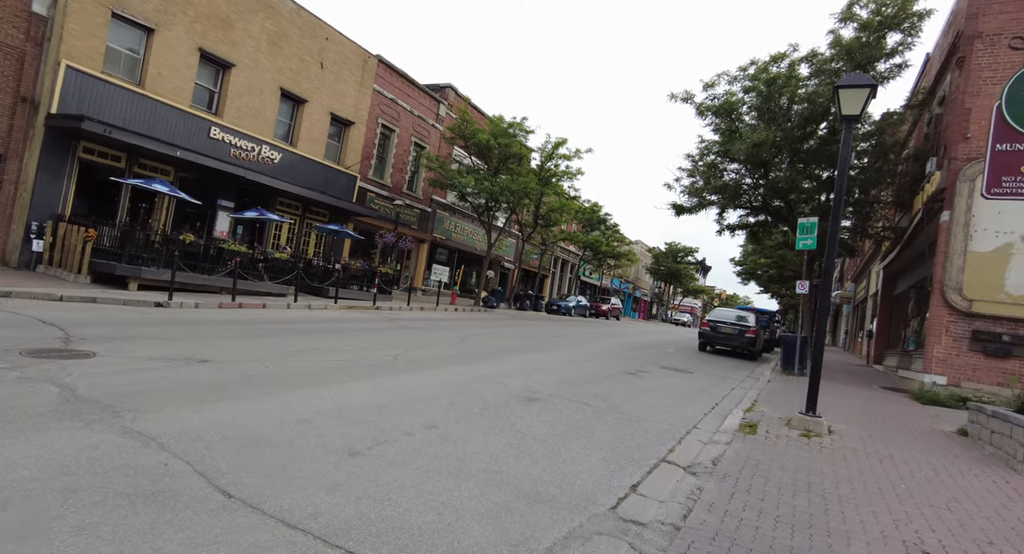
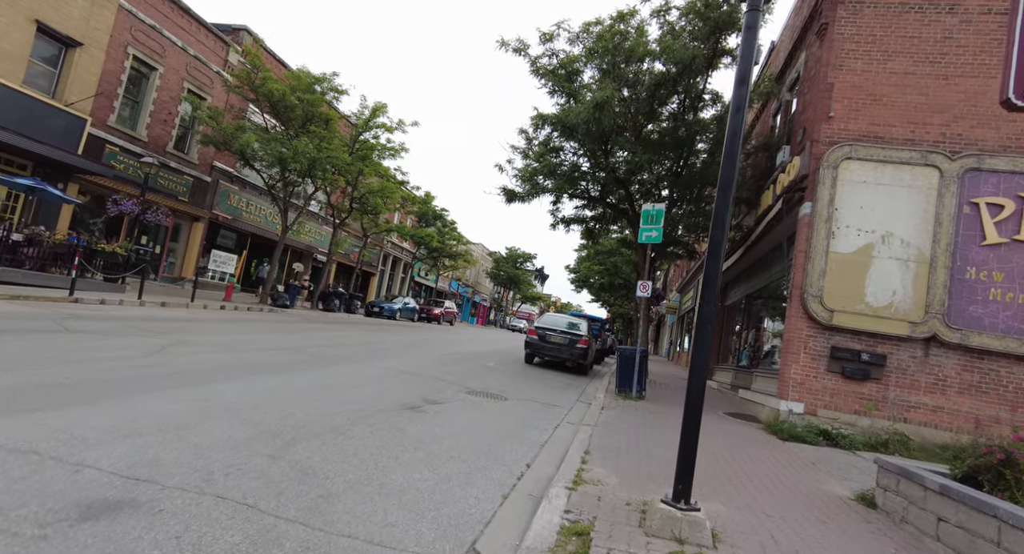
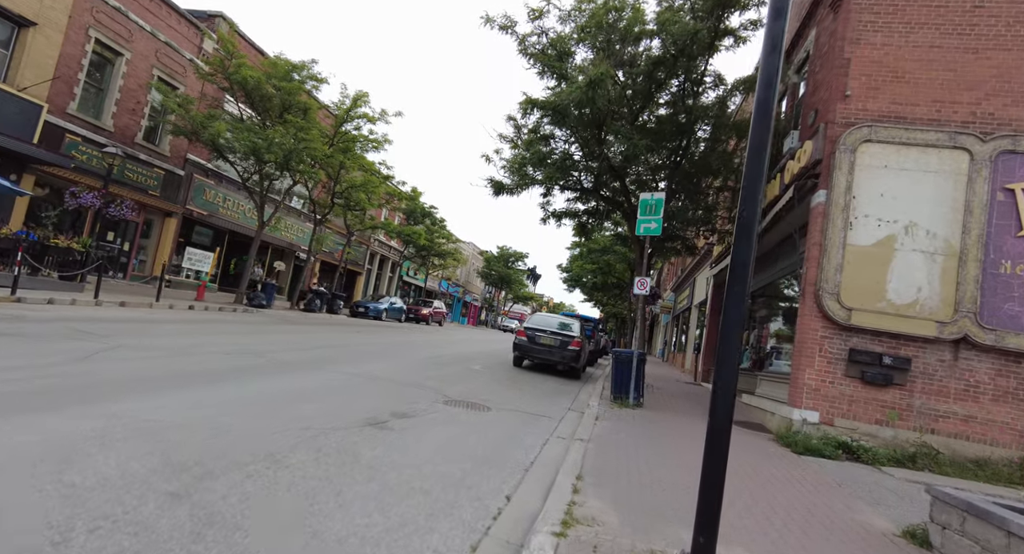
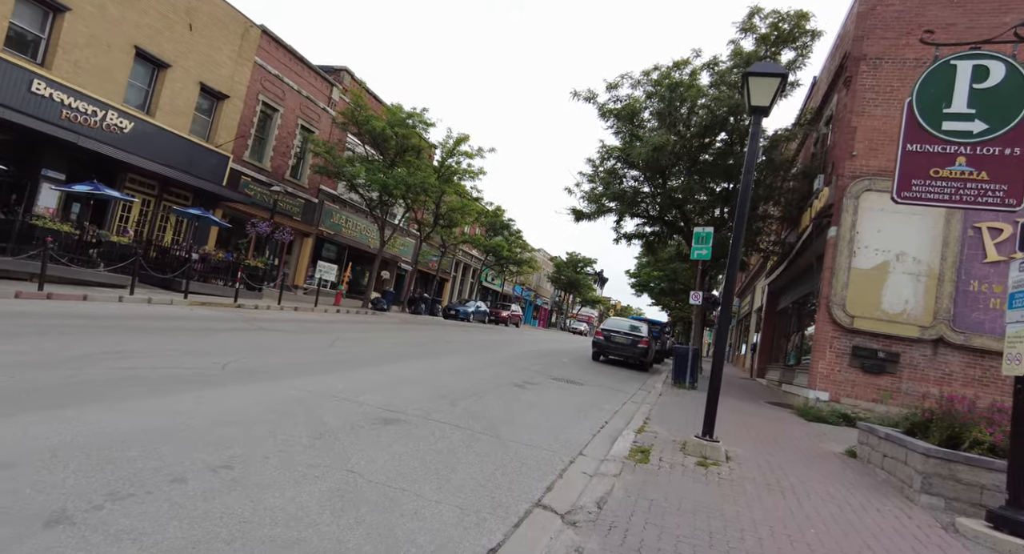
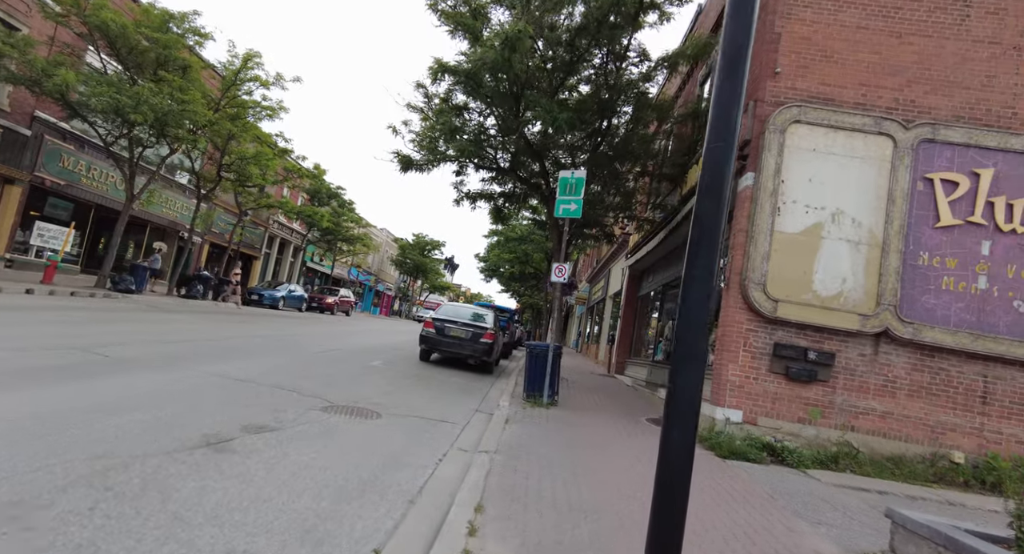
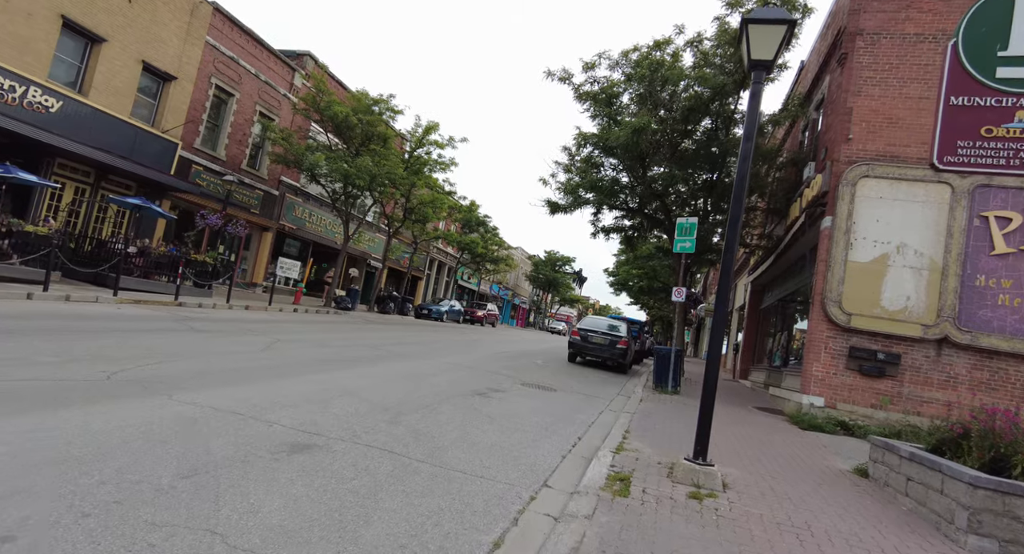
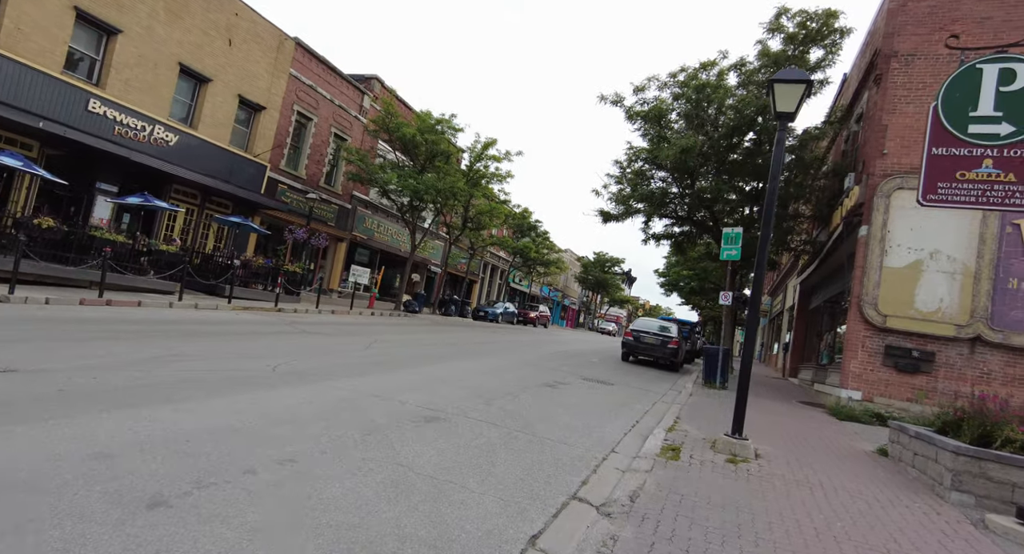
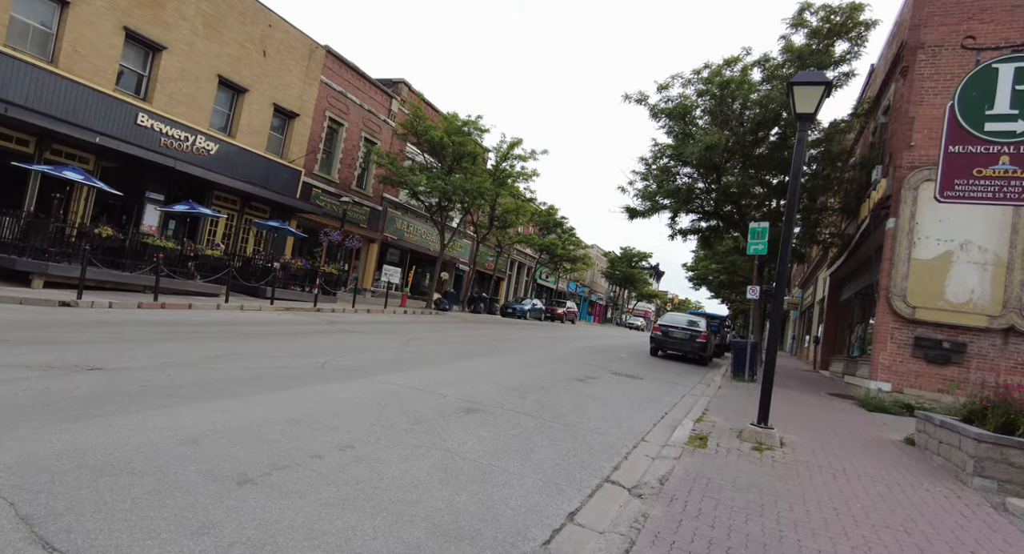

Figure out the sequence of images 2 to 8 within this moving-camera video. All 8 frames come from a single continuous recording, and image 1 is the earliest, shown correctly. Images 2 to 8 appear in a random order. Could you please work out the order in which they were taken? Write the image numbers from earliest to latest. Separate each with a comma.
8, 7, 4, 6, 2, 3, 5
